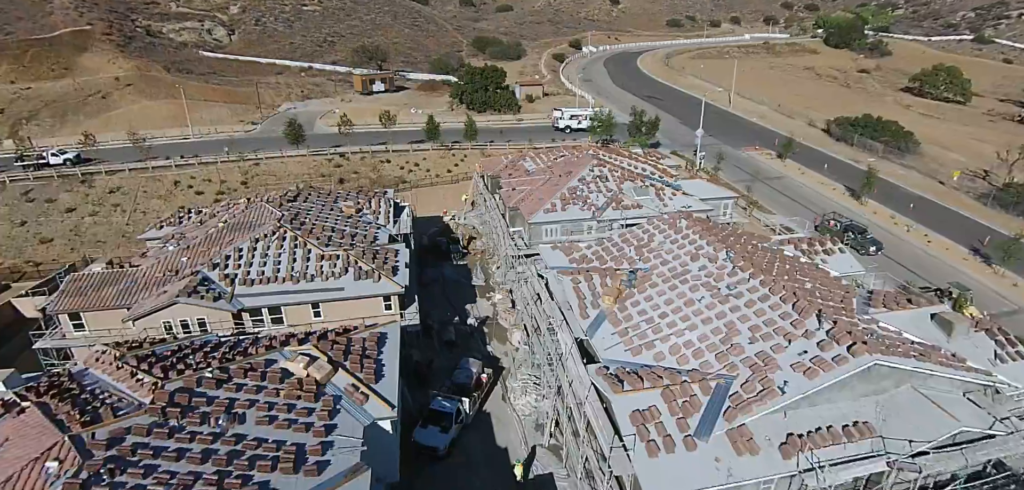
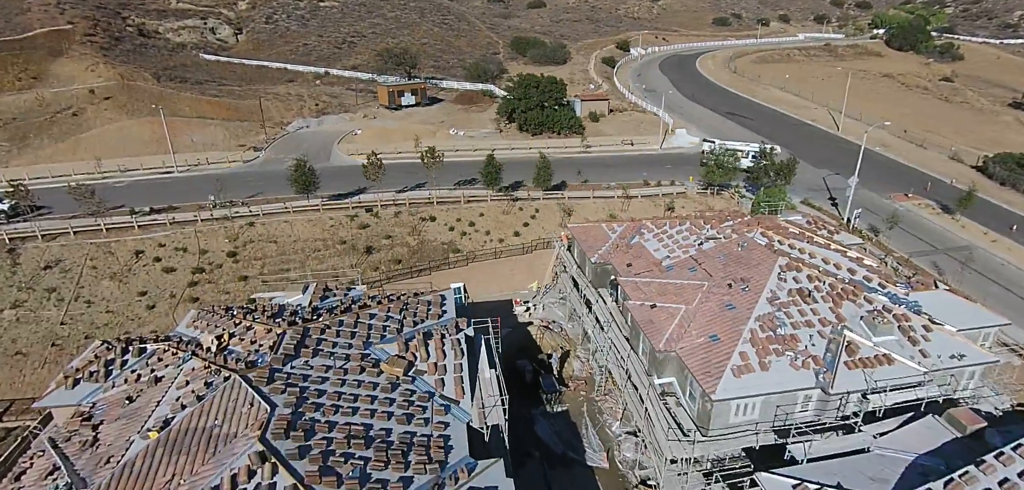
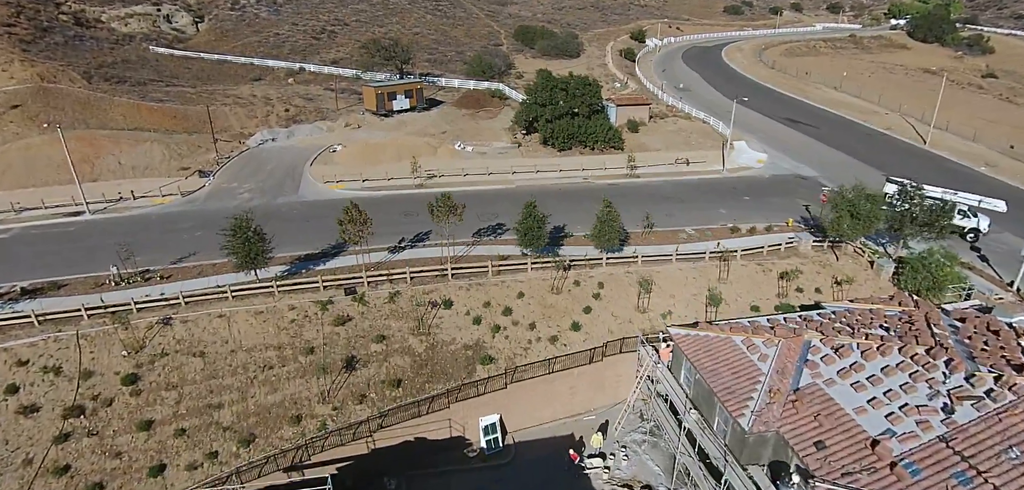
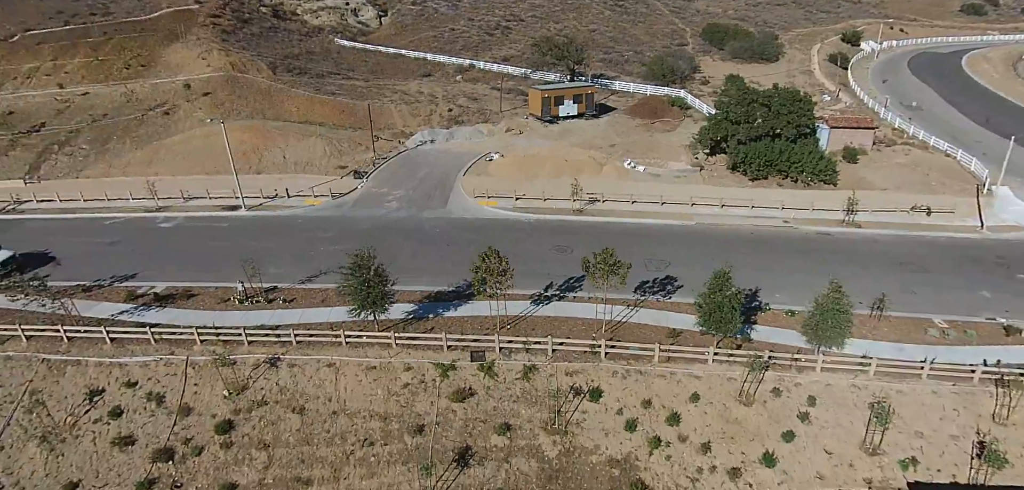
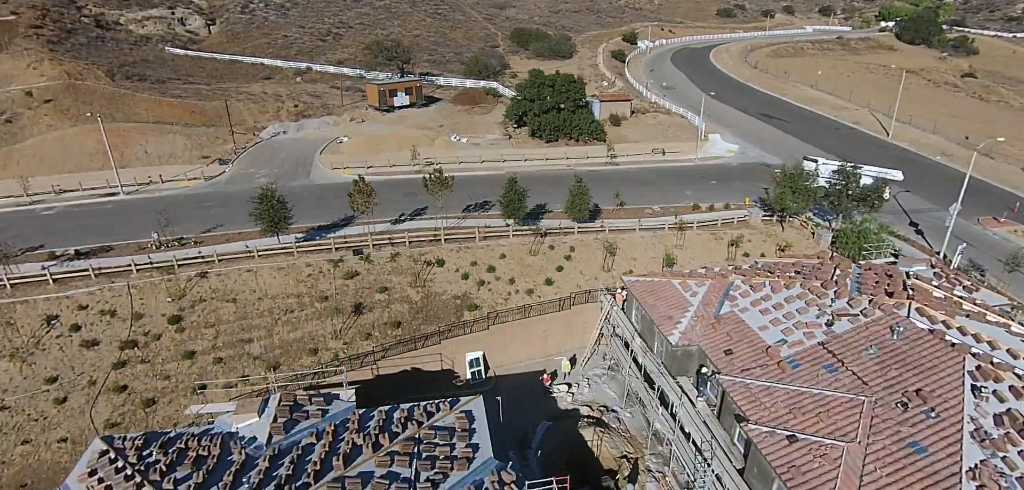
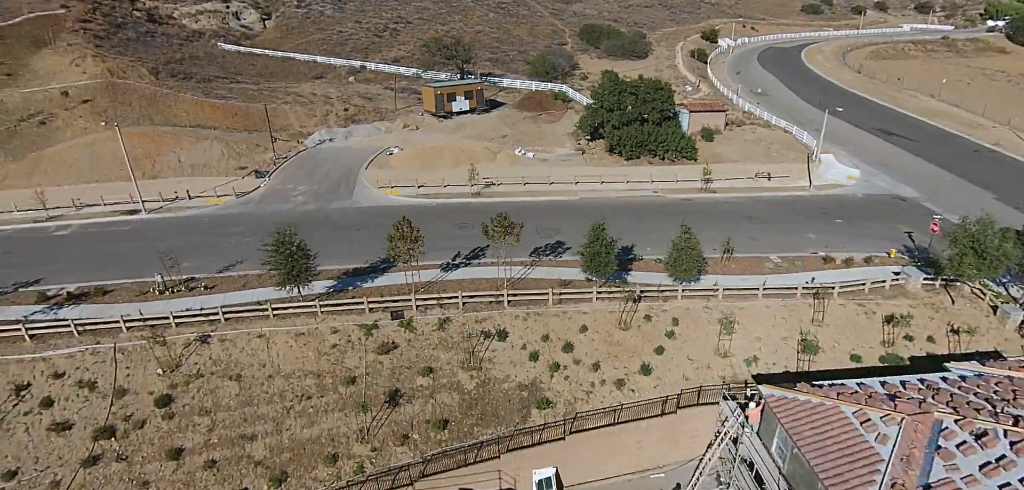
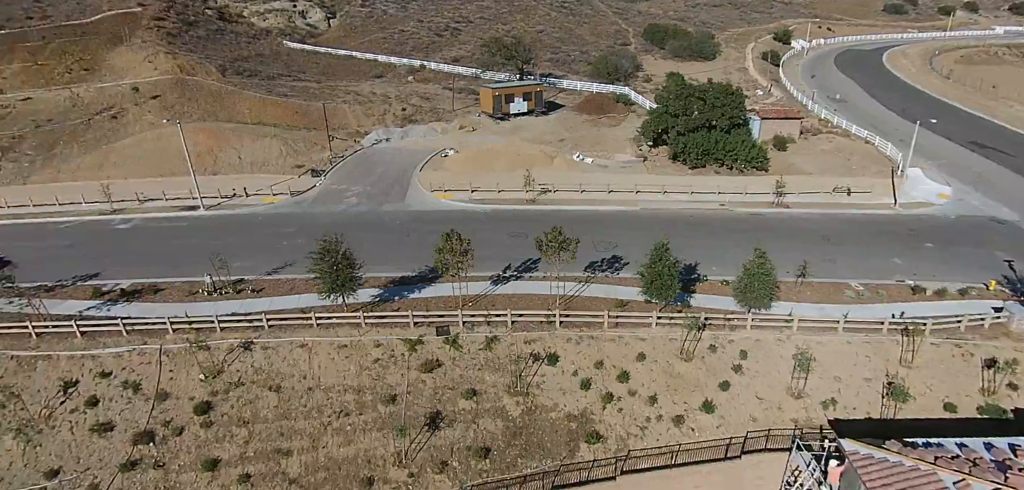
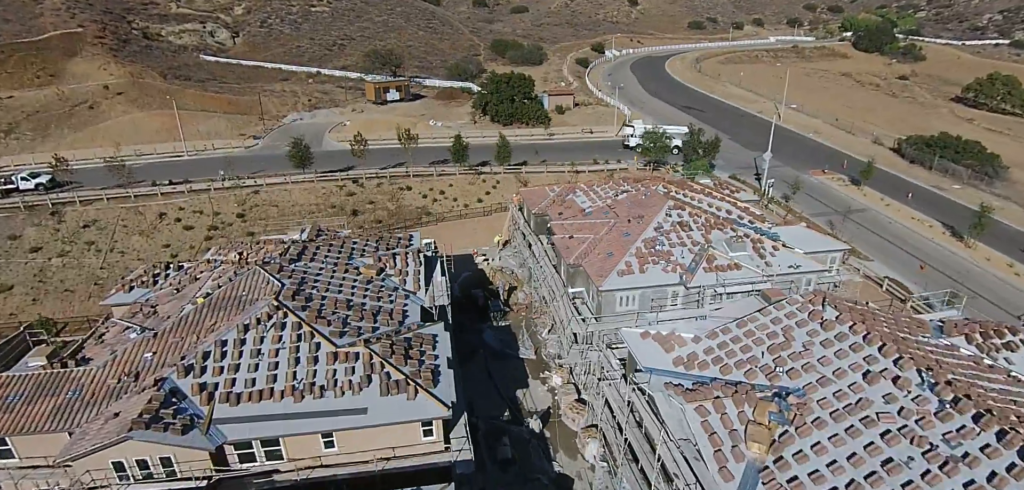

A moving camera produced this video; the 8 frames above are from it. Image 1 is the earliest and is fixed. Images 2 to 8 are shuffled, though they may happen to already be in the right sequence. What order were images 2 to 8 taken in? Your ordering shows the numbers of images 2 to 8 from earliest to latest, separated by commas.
8, 2, 5, 3, 6, 7, 4
